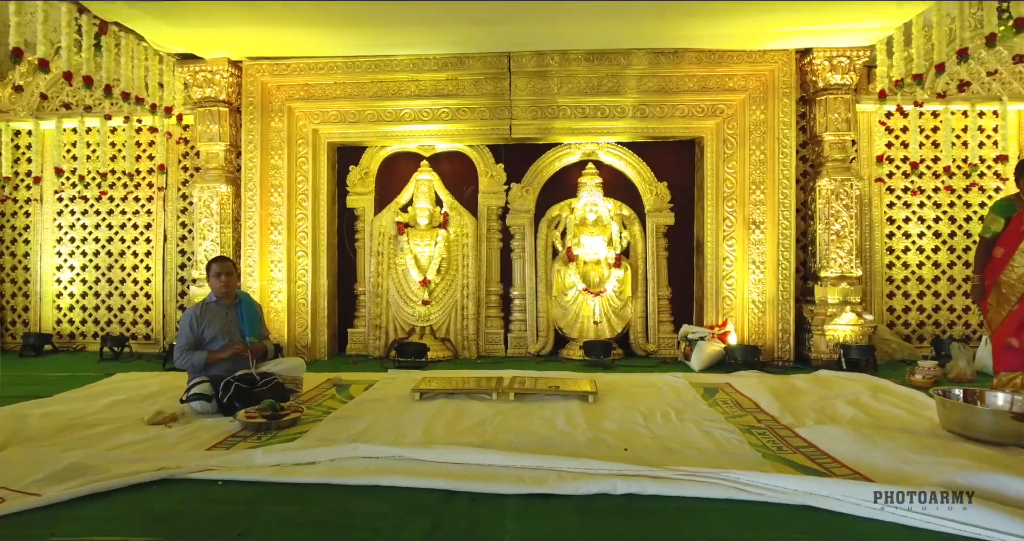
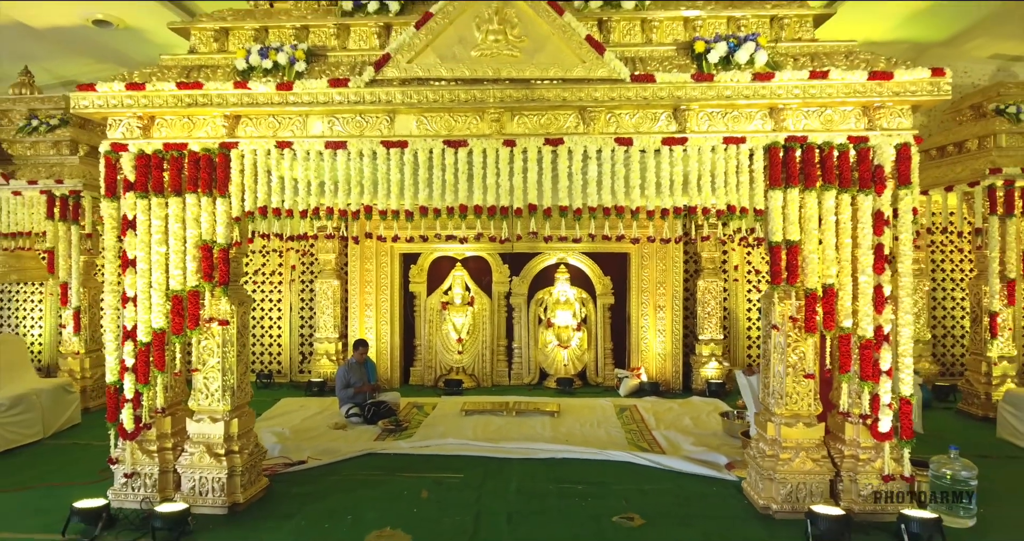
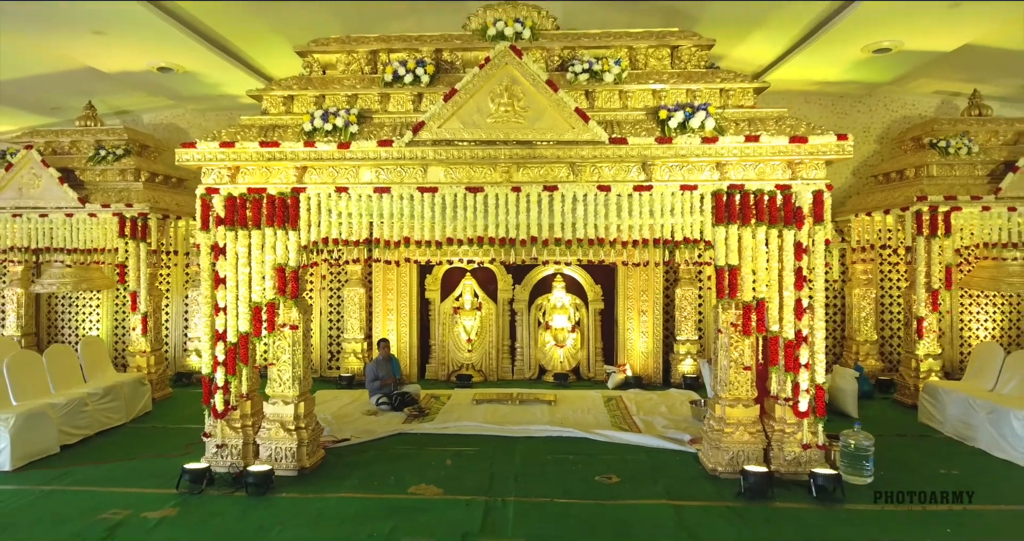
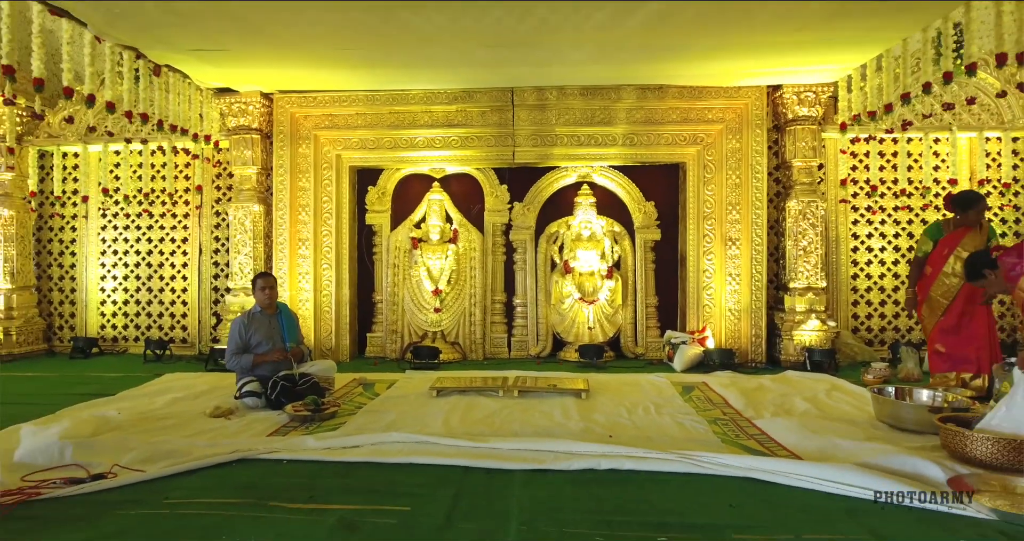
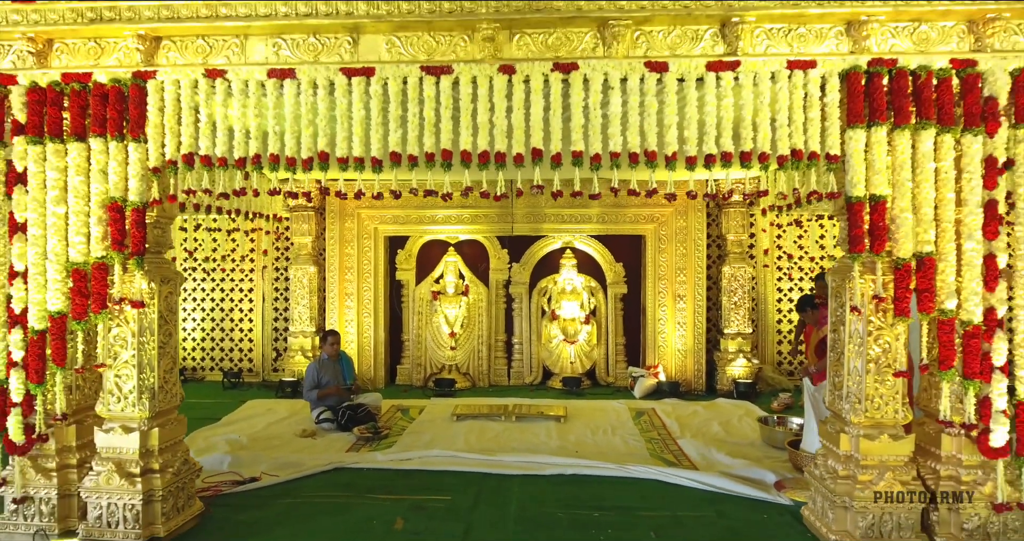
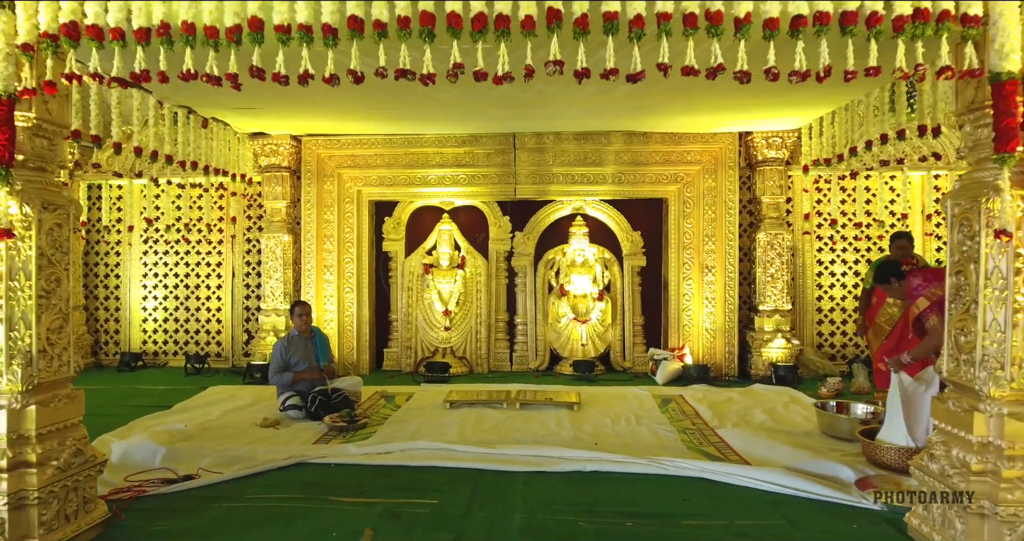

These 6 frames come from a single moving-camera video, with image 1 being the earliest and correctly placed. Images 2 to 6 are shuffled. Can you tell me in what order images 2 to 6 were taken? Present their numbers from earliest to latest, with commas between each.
4, 6, 5, 2, 3
